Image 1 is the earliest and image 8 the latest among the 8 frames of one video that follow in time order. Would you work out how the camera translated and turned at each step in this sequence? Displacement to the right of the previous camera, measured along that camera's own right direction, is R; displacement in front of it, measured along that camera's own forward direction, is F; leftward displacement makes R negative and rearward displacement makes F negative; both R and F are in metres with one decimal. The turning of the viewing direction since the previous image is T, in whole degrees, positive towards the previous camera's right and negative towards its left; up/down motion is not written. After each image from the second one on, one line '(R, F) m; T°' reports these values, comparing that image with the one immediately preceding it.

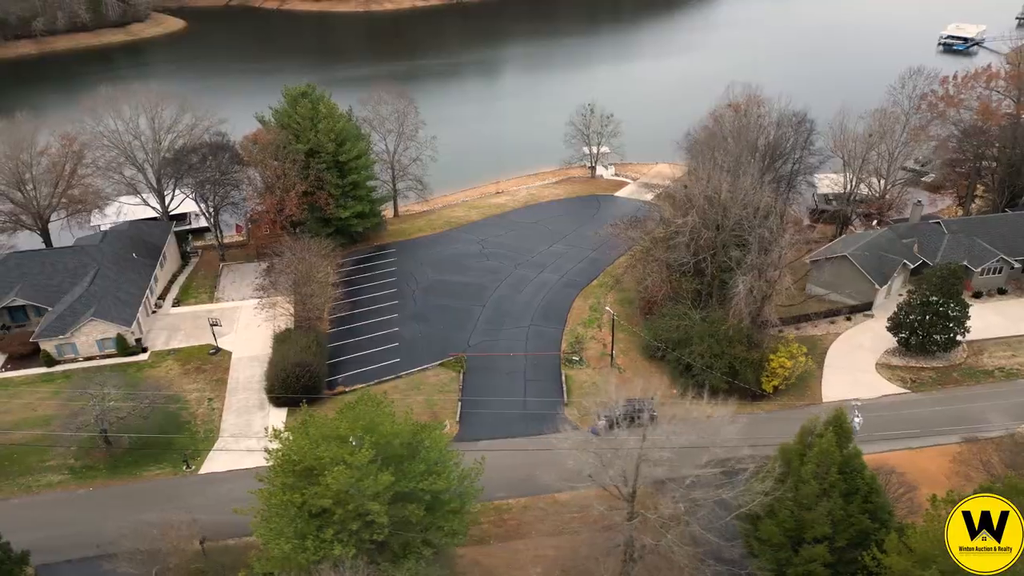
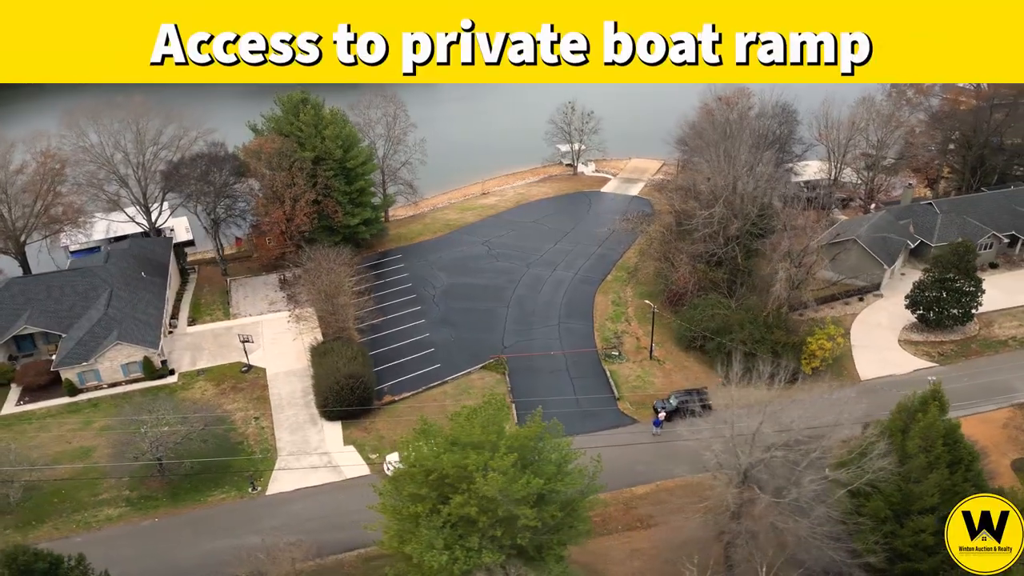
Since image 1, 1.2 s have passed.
(-4.7, +0.2) m; +5°
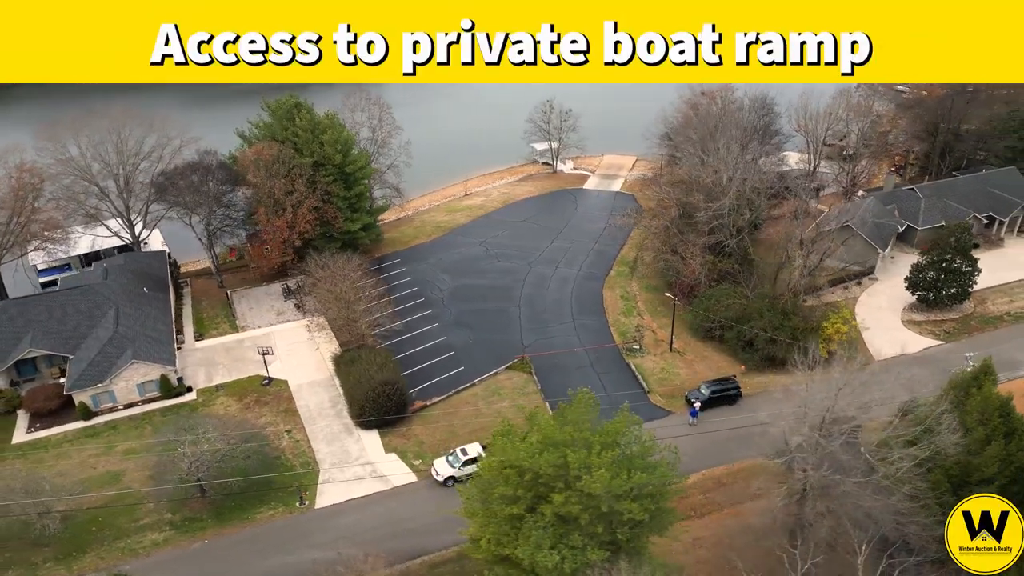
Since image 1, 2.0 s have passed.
(-3.5, +0.2) m; +4°
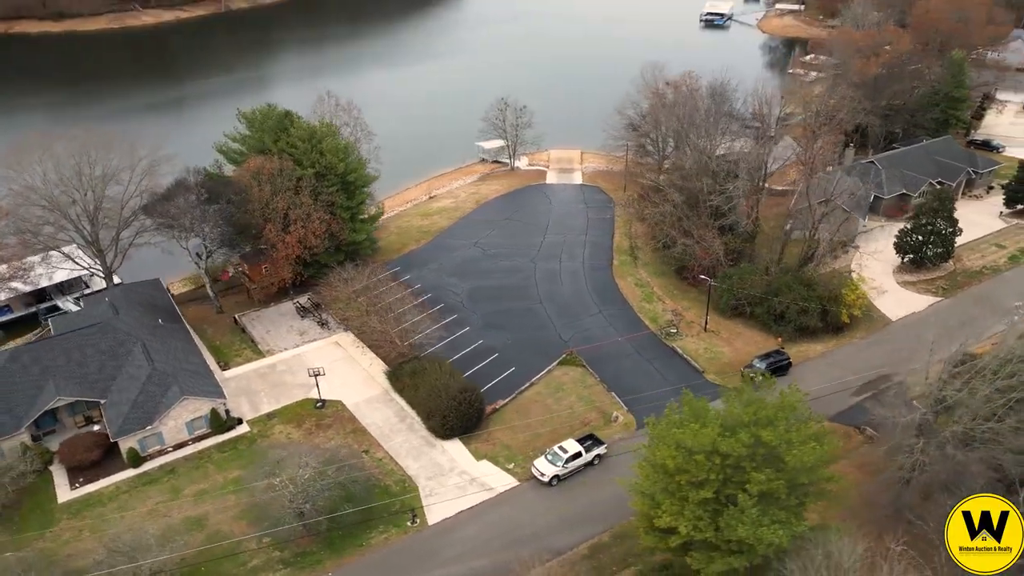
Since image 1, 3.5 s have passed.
(-7.1, +0.6) m; +9°
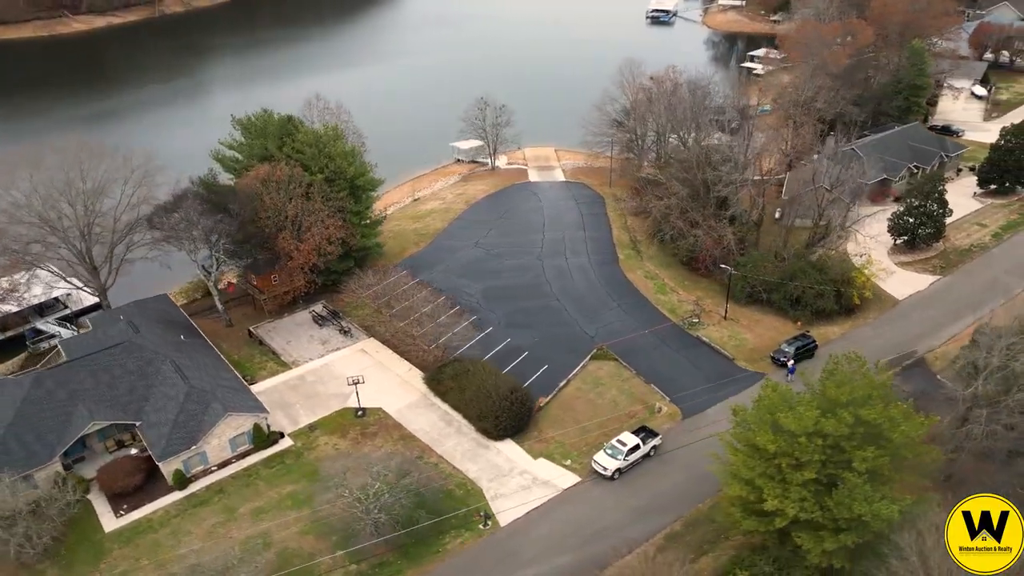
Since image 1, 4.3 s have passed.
(-4.0, +0.2) m; +5°
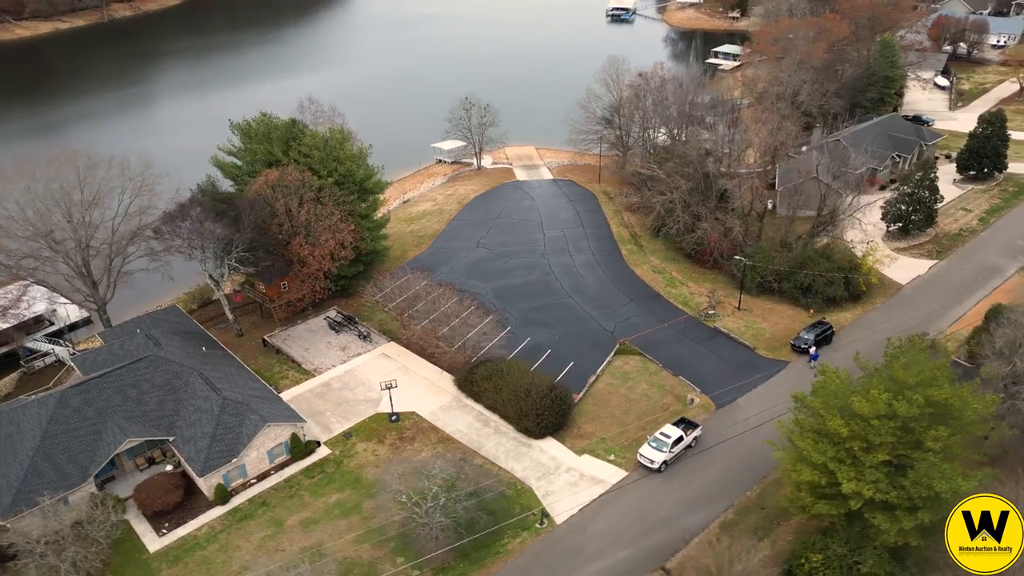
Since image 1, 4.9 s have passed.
(-3.1, +0.1) m; +4°
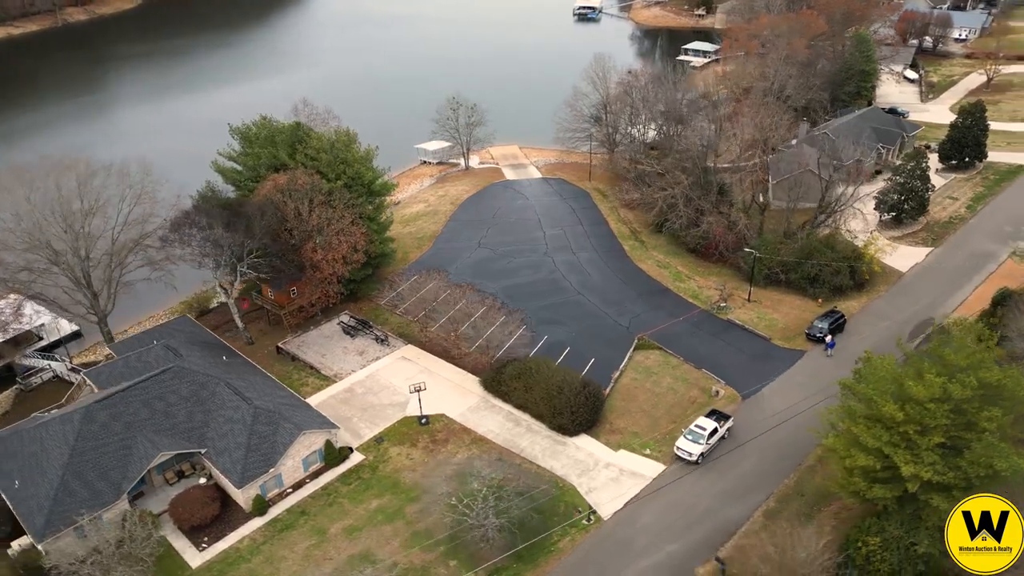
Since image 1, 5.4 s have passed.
(-2.6, +0.1) m; +3°
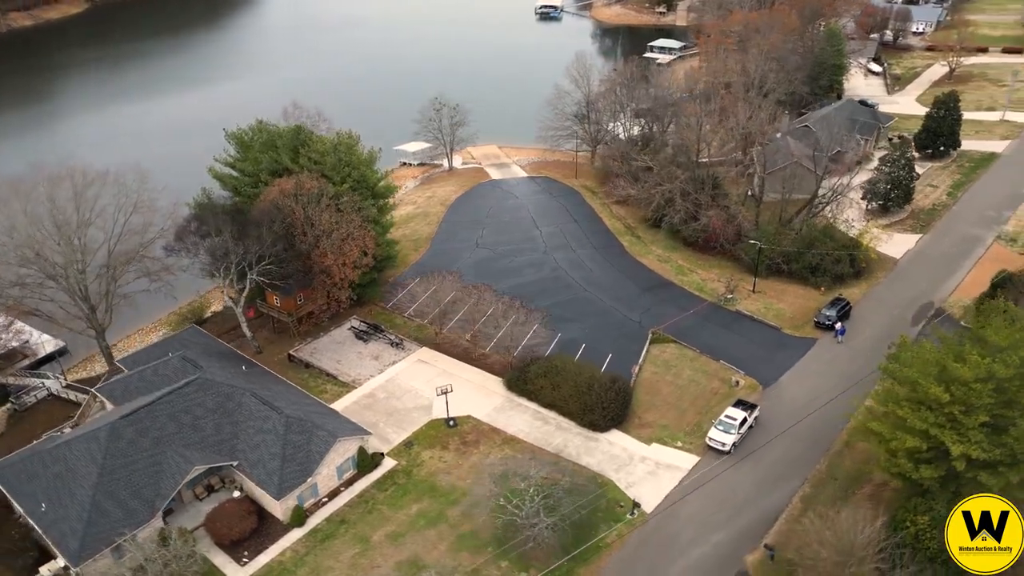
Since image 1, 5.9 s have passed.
(-2.6, +0.1) m; +3°
